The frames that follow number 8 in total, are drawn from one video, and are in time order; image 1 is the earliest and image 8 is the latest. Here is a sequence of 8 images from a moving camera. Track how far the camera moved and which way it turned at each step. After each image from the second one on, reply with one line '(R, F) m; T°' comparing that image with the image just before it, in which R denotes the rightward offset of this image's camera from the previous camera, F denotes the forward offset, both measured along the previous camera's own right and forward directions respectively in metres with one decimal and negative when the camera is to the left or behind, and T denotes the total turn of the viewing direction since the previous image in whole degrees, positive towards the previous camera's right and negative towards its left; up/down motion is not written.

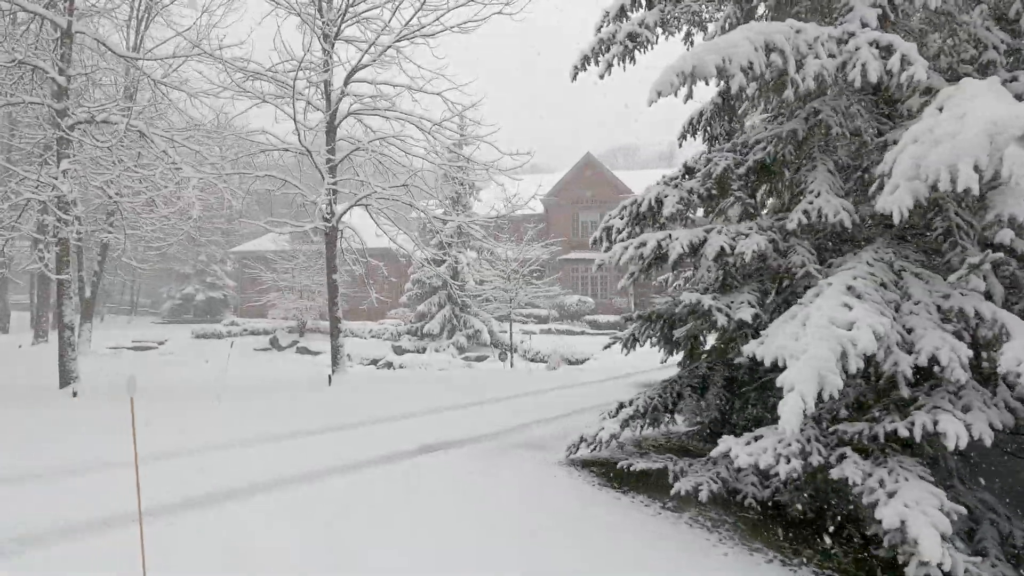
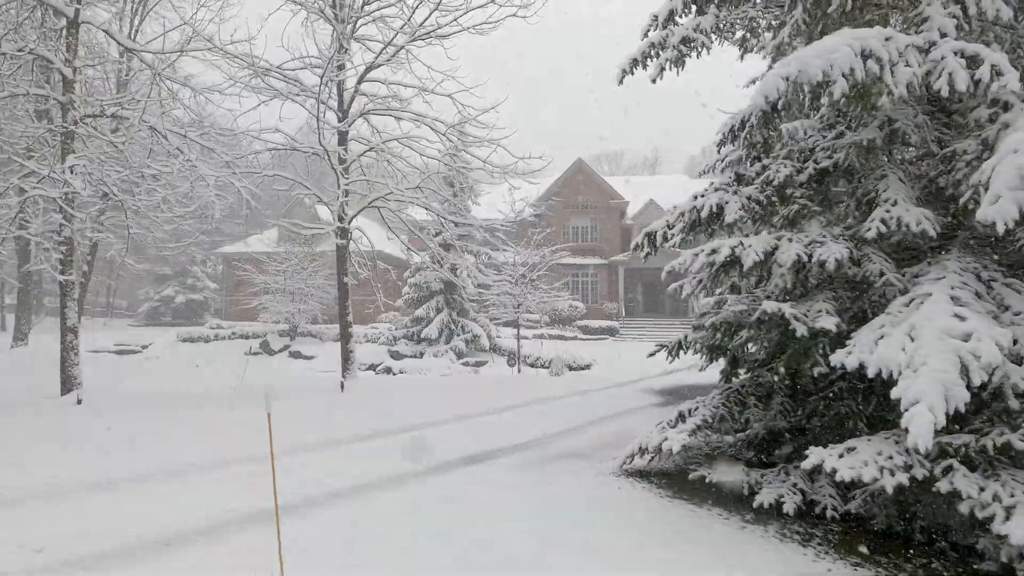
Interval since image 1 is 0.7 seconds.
(-0.7, +0.1) m; +2°
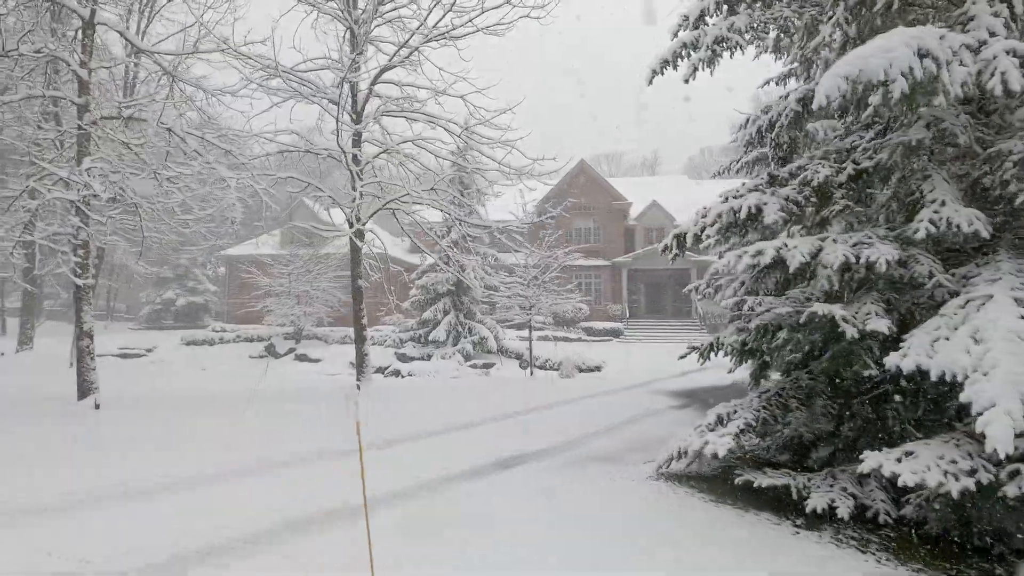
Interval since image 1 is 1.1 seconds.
(-0.3, +0.1) m; 0°
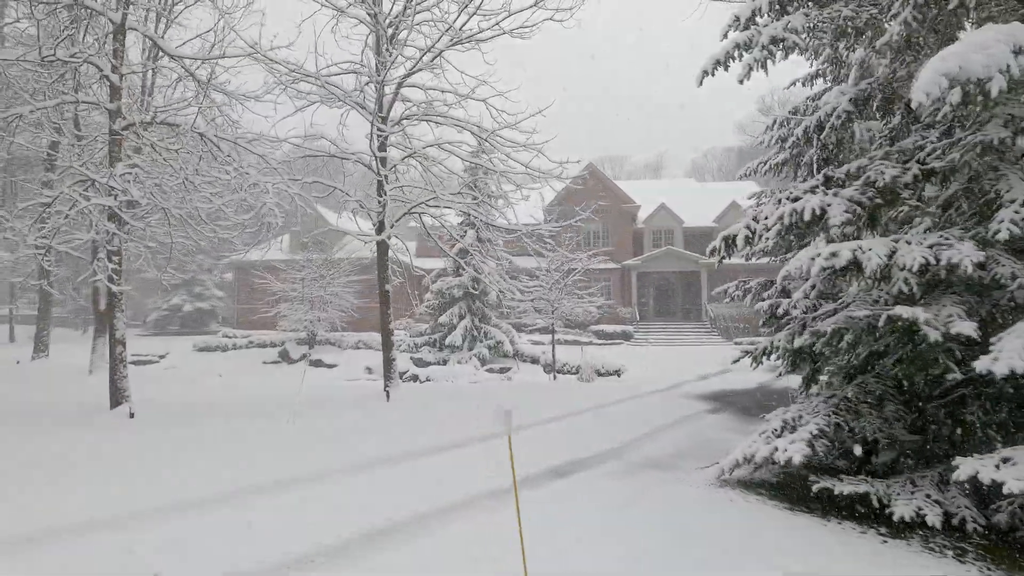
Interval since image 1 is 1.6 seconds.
(-0.5, +0.1) m; 0°
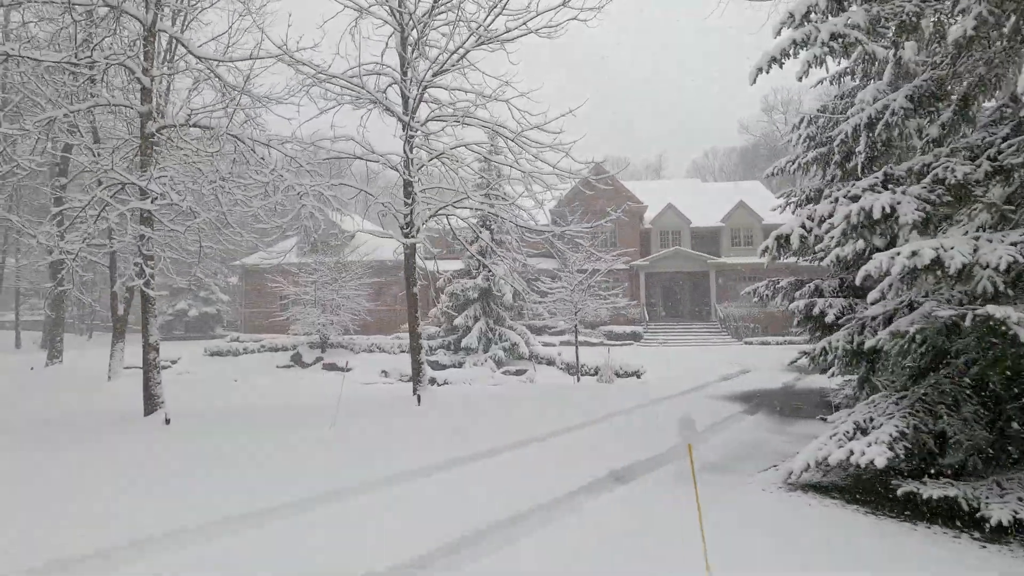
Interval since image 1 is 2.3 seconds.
(-0.6, +0.1) m; 0°
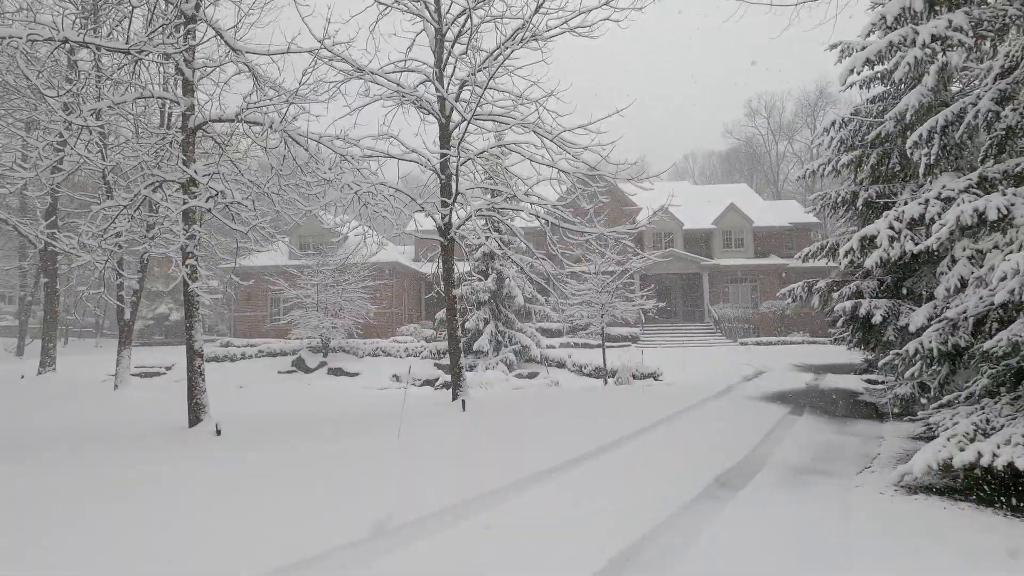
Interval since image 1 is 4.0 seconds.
(-1.2, +0.2) m; +3°
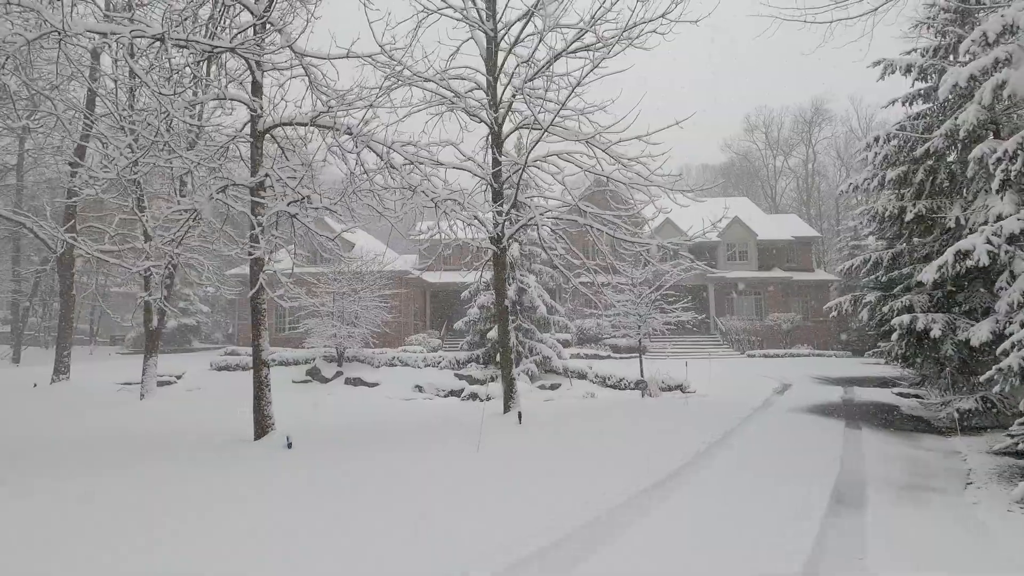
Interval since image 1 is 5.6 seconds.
(-1.2, +0.1) m; +2°
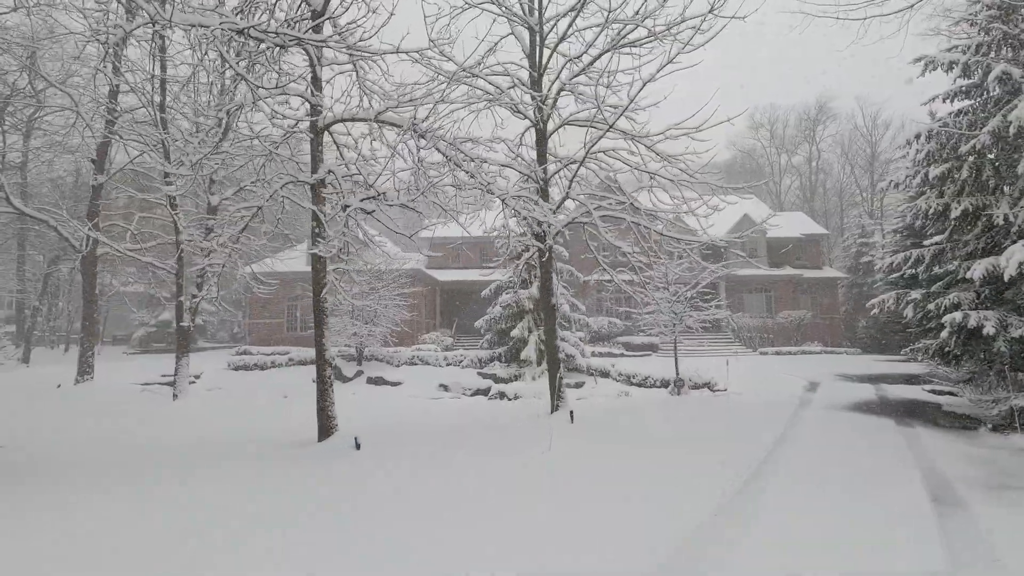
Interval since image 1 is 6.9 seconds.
(-0.9, +0.1) m; +1°
